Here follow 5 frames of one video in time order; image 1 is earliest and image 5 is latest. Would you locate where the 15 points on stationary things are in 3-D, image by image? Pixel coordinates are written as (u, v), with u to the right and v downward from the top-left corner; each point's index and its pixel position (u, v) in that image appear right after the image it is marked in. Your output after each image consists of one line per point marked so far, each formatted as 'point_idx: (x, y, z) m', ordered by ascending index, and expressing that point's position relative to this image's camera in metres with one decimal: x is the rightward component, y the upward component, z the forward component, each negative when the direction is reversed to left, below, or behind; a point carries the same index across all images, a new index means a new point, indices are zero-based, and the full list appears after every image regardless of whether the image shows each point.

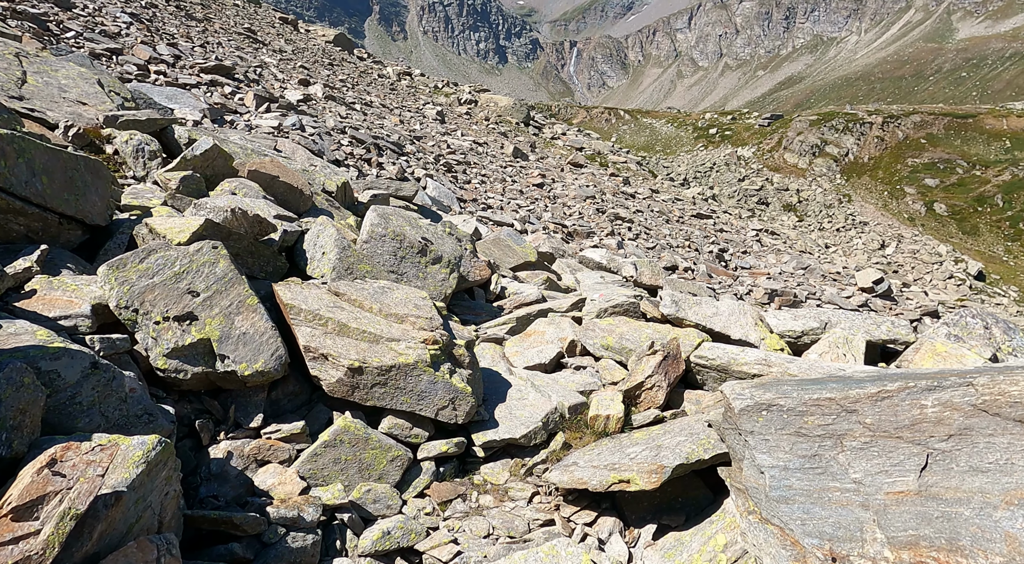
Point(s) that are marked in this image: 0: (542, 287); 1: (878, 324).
0: (+0.9, -0.1, +19.3) m
1: (+8.8, -1.0, +16.4) m
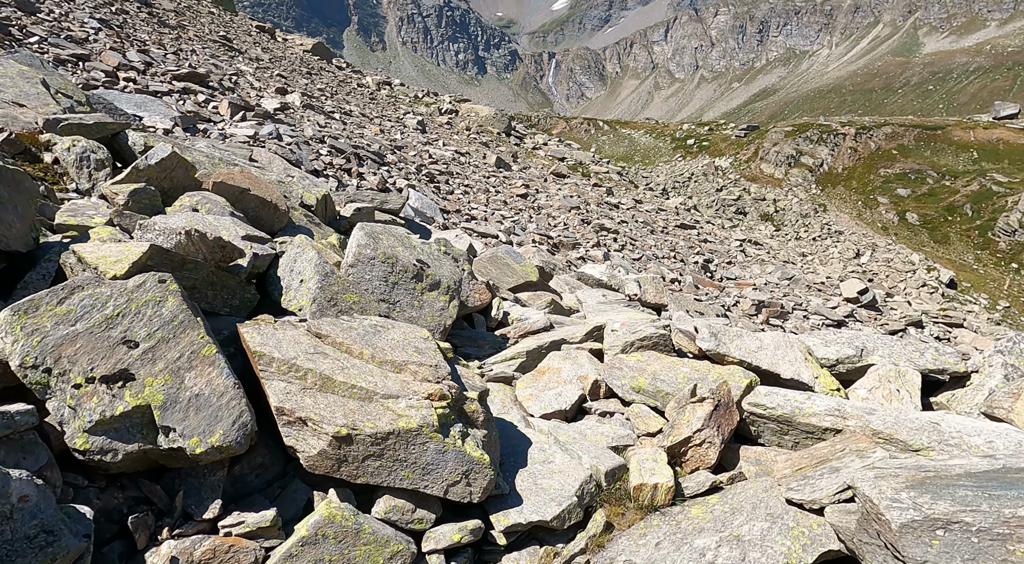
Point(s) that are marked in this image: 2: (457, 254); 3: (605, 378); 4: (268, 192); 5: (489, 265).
0: (+0.9, -0.7, +17.5) m
1: (+8.8, -1.5, +14.8) m
2: (-1.3, +0.7, +15.9) m
3: (+1.5, -1.6, +11.0) m
4: (-4.6, +1.7, +12.8) m
5: (-0.6, +0.5, +18.8) m
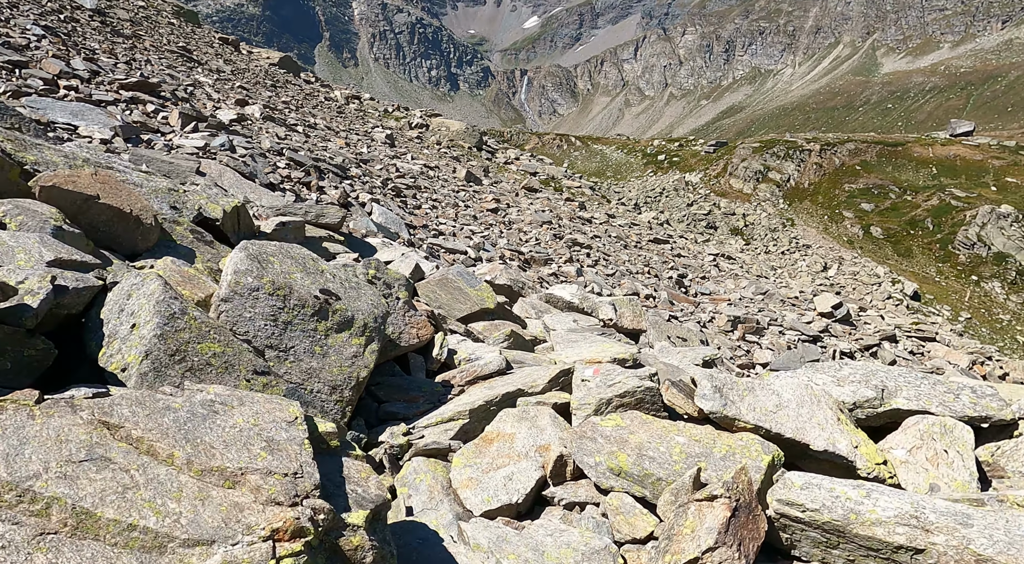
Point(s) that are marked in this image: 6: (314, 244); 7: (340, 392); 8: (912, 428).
0: (-0.1, -1.3, +14.5) m
1: (+7.9, -2.0, +12.1) m
2: (-2.2, +0.1, +12.9) m
3: (+0.7, -2.0, +8.1) m
4: (-5.5, +1.2, +9.7) m
5: (-1.7, -0.2, +15.8) m
6: (-5.1, +1.0, +17.6) m
7: (-2.3, -1.5, +8.9) m
8: (+6.0, -2.2, +10.2) m
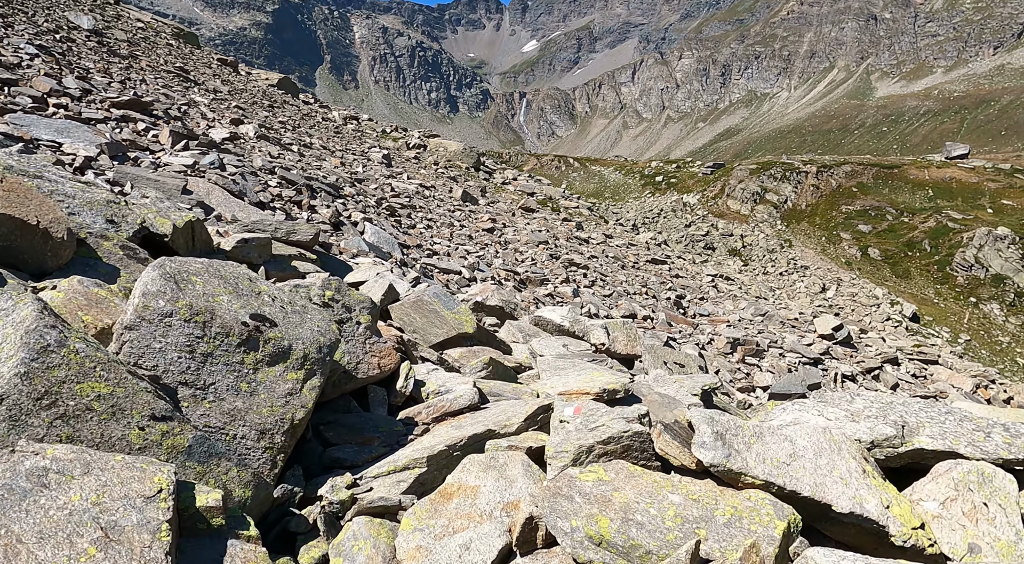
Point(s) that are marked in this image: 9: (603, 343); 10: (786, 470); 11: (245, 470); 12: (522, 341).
0: (-0.5, -1.8, +13.1) m
1: (+7.5, -2.3, +10.7) m
2: (-2.6, -0.3, +11.6) m
3: (+0.3, -2.3, +6.7) m
4: (-5.9, +0.9, +8.3) m
5: (-2.1, -0.6, +14.5) m
6: (-5.5, +0.5, +16.3) m
7: (-2.7, -1.7, +7.6) m
8: (+5.6, -2.5, +8.8) m
9: (+2.6, -1.8, +19.6) m
10: (+2.9, -1.9, +7.1) m
11: (-2.8, -2.0, +7.3) m
12: (+0.3, -1.7, +19.6) m
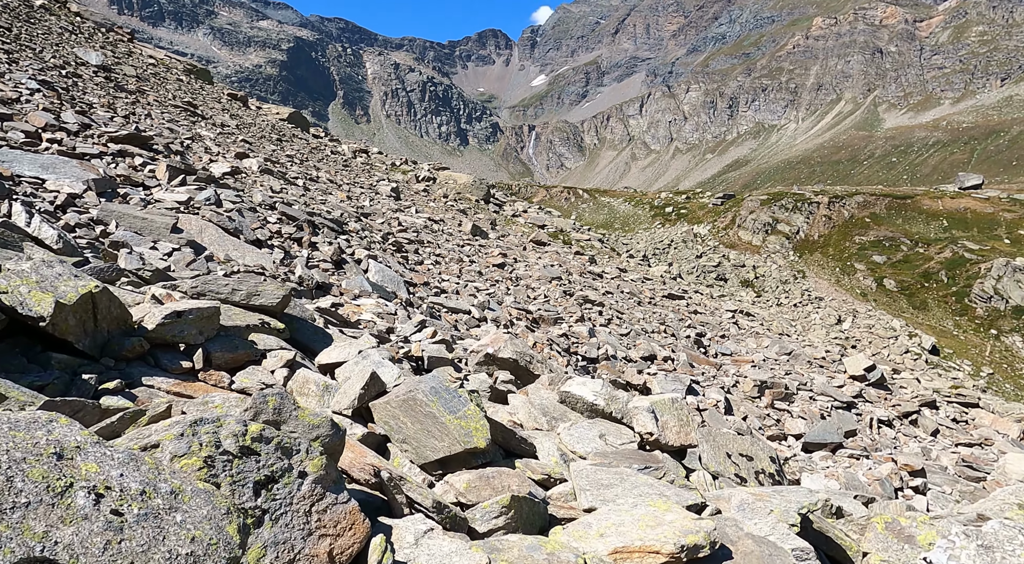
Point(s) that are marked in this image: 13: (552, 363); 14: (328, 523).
0: (-0.1, -3.1, +8.9) m
1: (+7.9, -3.6, +6.3) m
2: (-2.2, -1.5, +7.4) m
3: (+0.7, -3.3, +2.4) m
4: (-5.5, -0.3, +4.3) m
5: (-1.7, -2.1, +10.3) m
6: (-5.0, -1.0, +12.2) m
7: (-2.3, -2.8, +3.3) m
8: (+6.0, -3.7, +4.5) m
9: (+3.1, -3.4, +15.3) m
10: (+3.2, -3.0, +2.8) m
11: (-2.5, -3.1, +3.0) m
12: (+0.8, -3.3, +15.3) m
13: (+1.2, -2.9, +19.8) m
14: (-1.7, -2.3, +6.1) m
